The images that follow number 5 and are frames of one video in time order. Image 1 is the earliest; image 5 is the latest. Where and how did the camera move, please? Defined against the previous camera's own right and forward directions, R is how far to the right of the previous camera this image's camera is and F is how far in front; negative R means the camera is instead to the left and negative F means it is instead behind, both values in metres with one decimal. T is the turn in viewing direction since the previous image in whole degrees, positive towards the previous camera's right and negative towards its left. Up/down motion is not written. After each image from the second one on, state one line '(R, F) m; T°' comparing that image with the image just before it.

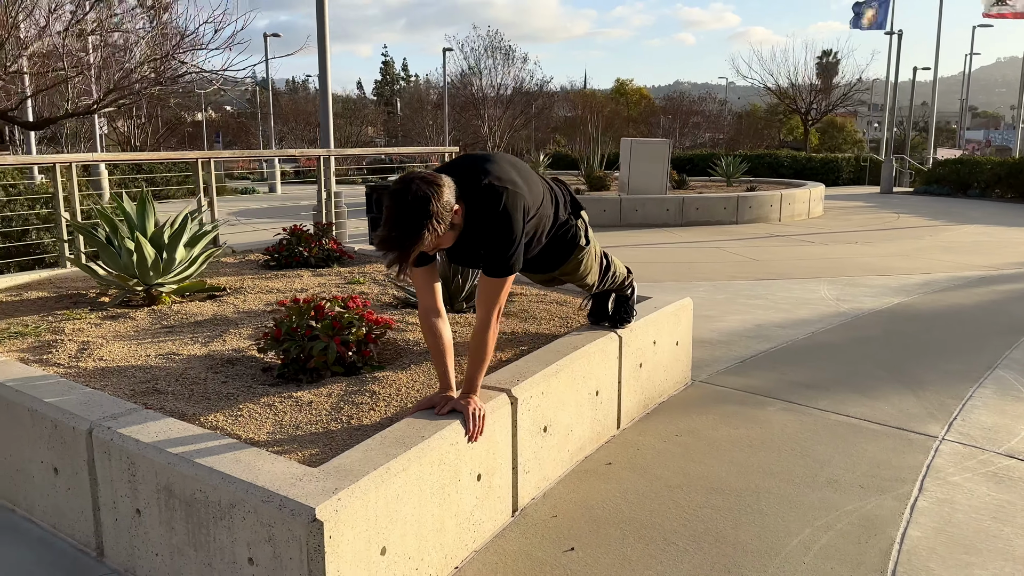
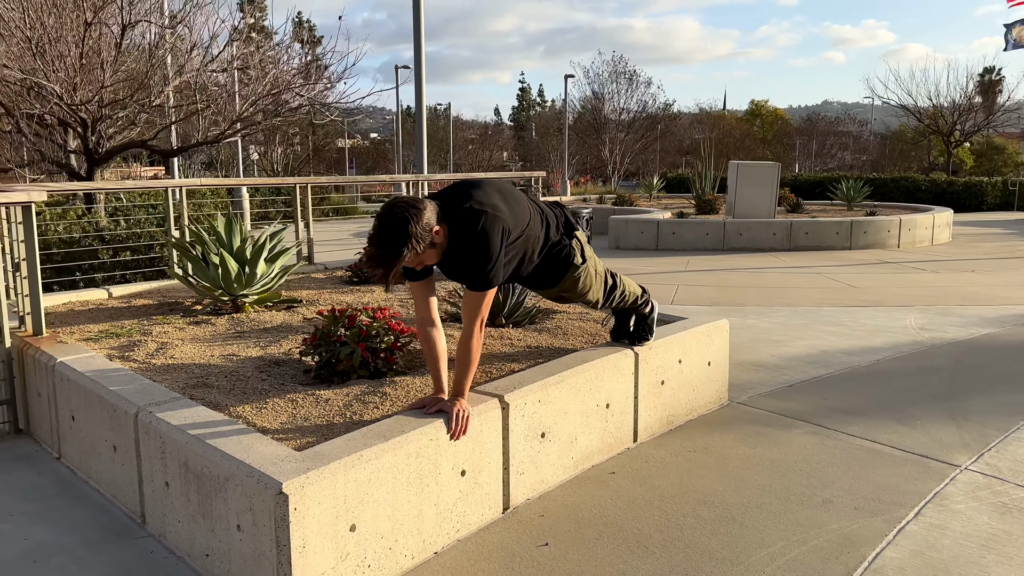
(+0.5, -0.2) m; -9°
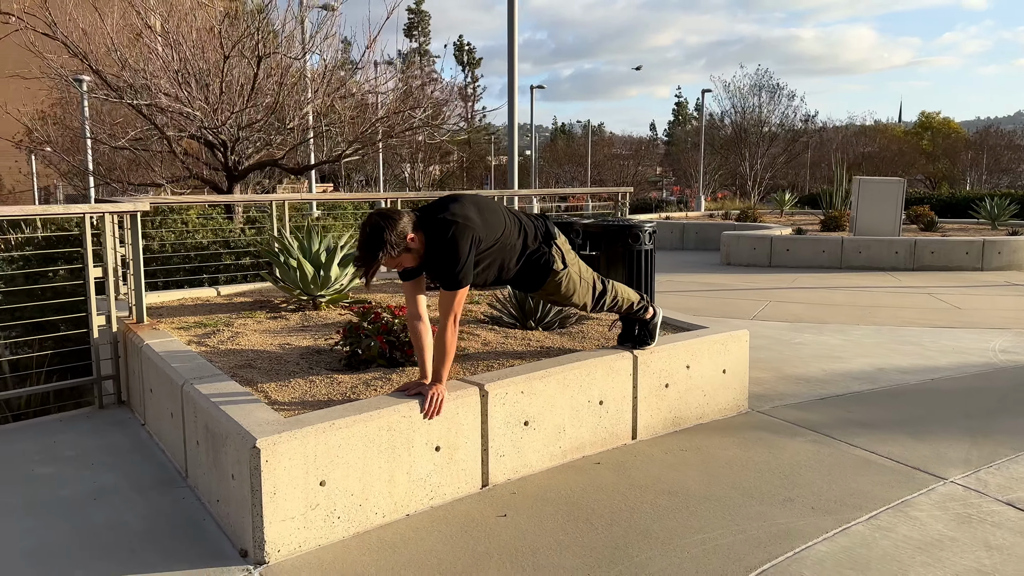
(+0.7, -0.3) m; -10°
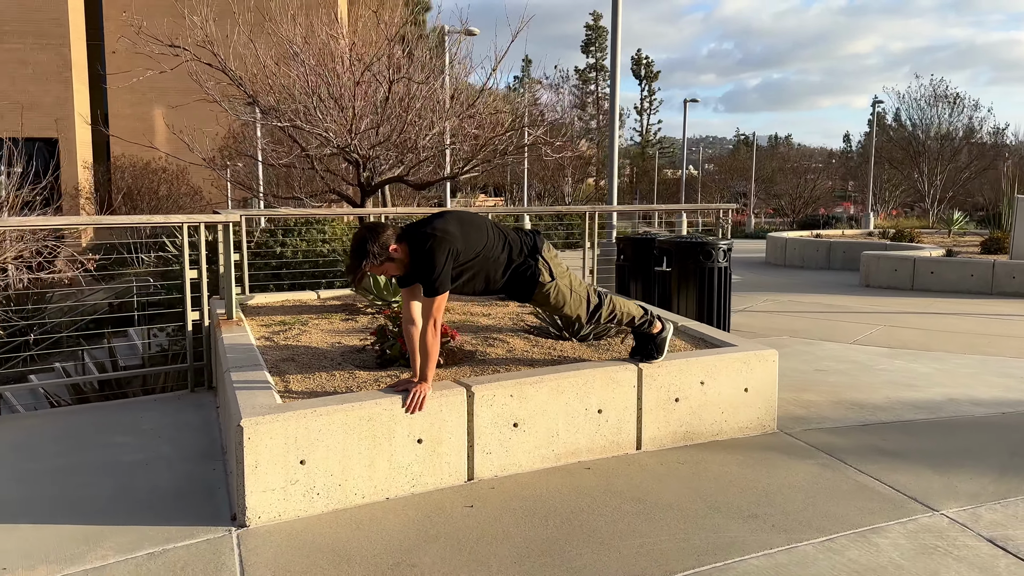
(+0.8, -0.2) m; -12°
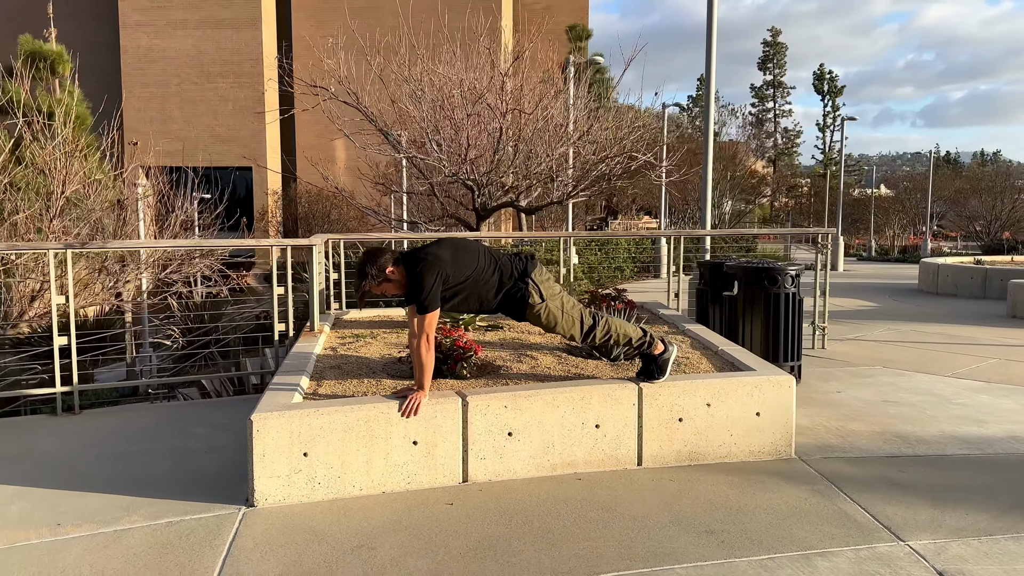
(+0.8, -0.3) m; -12°
